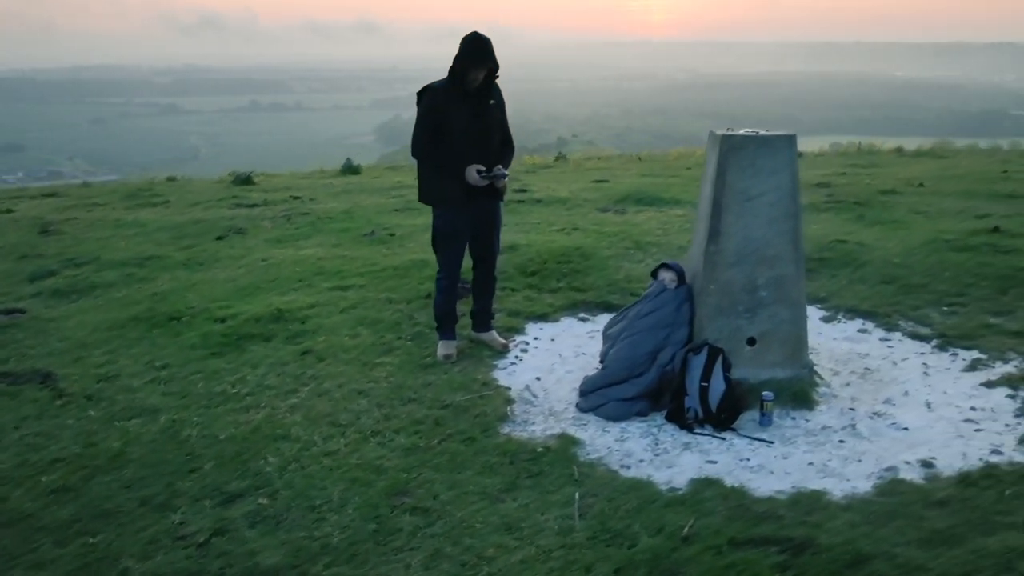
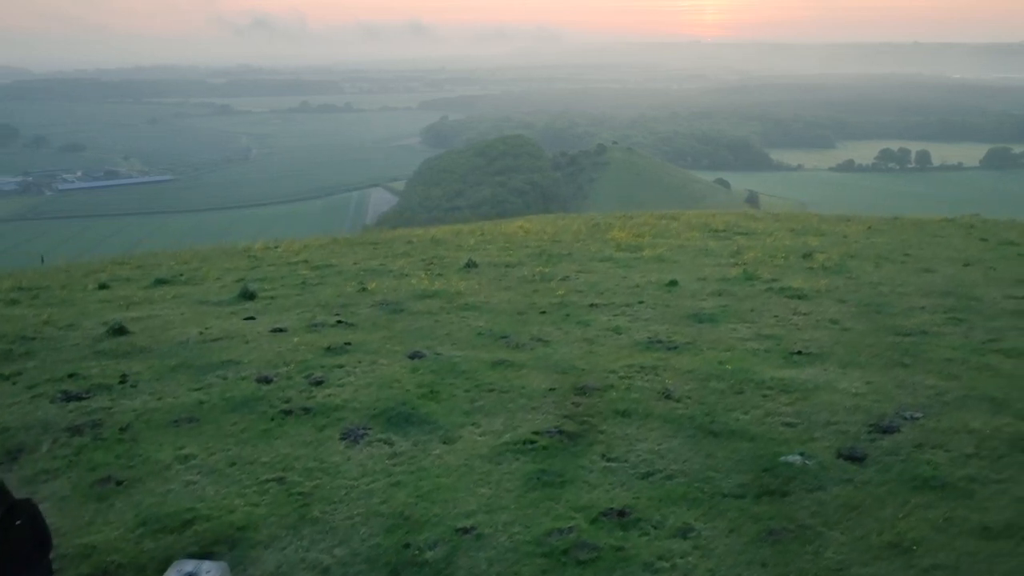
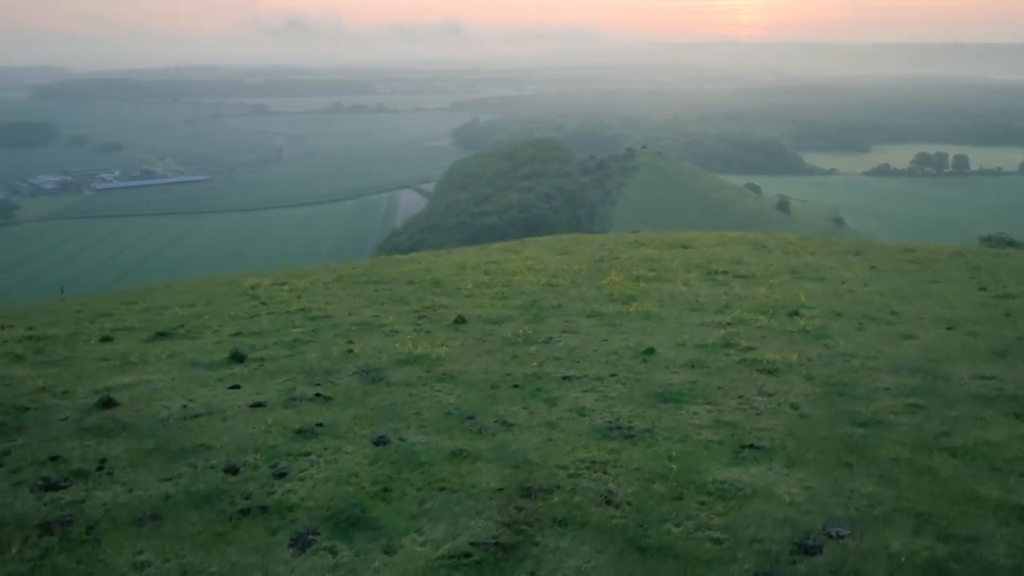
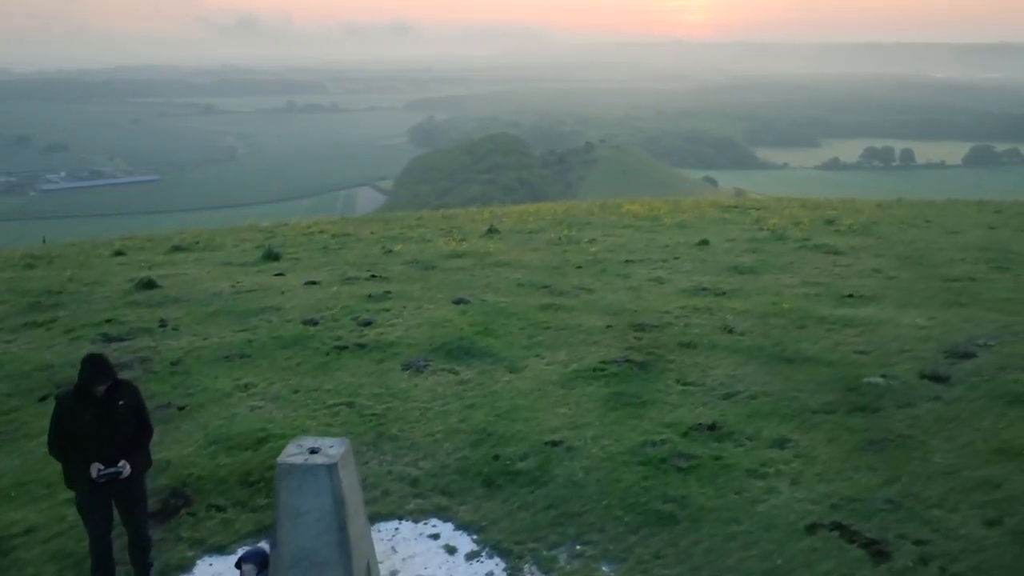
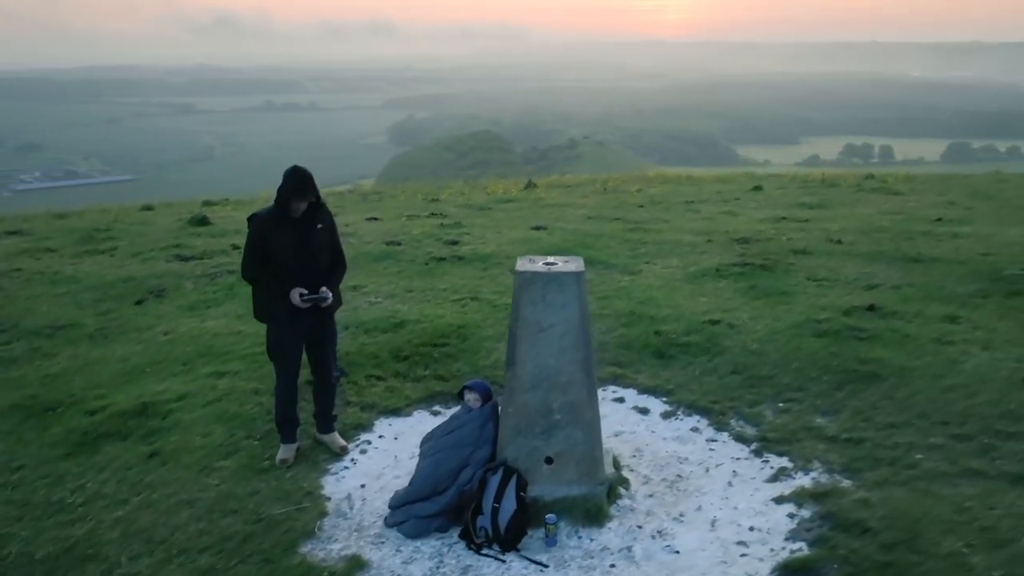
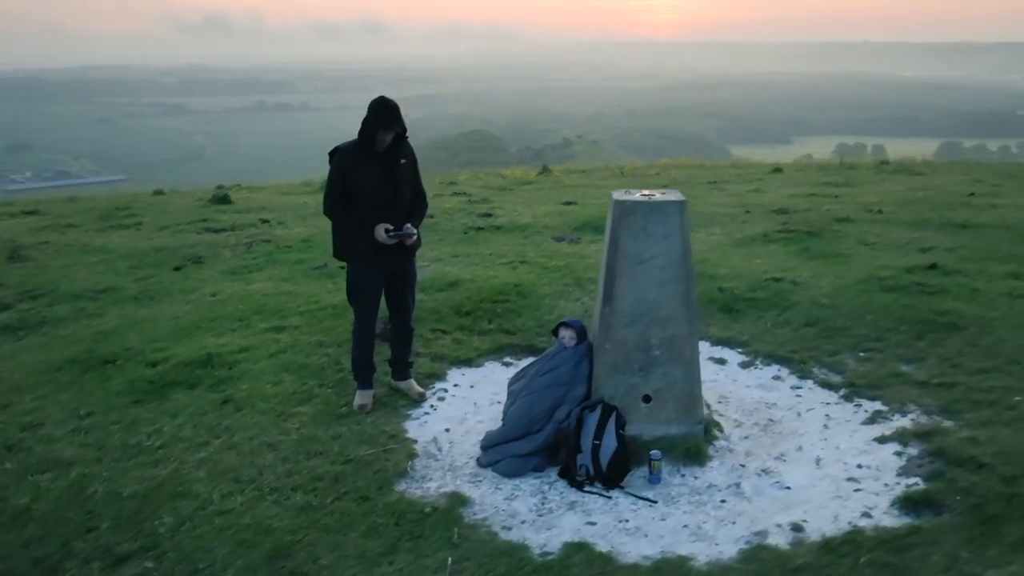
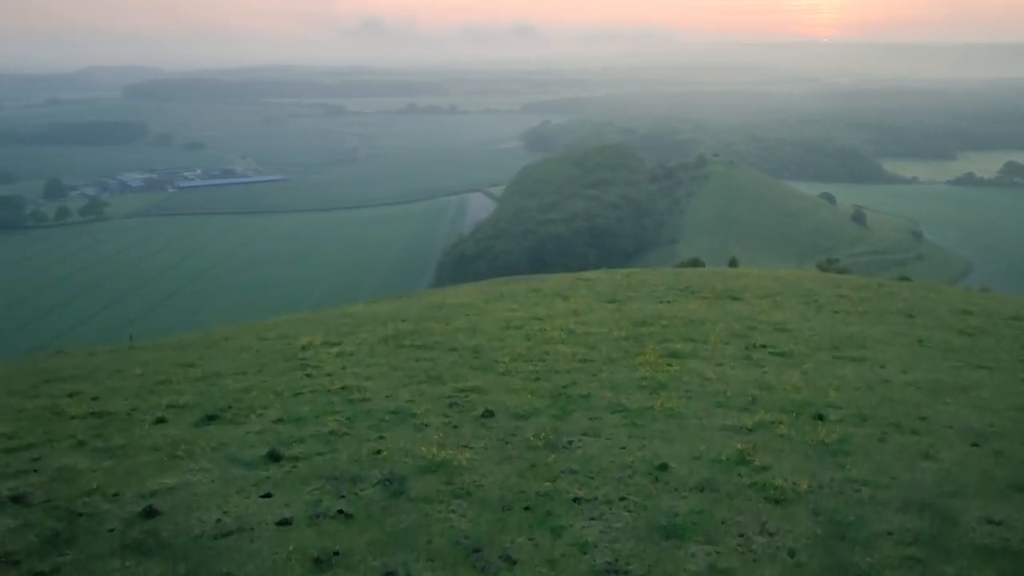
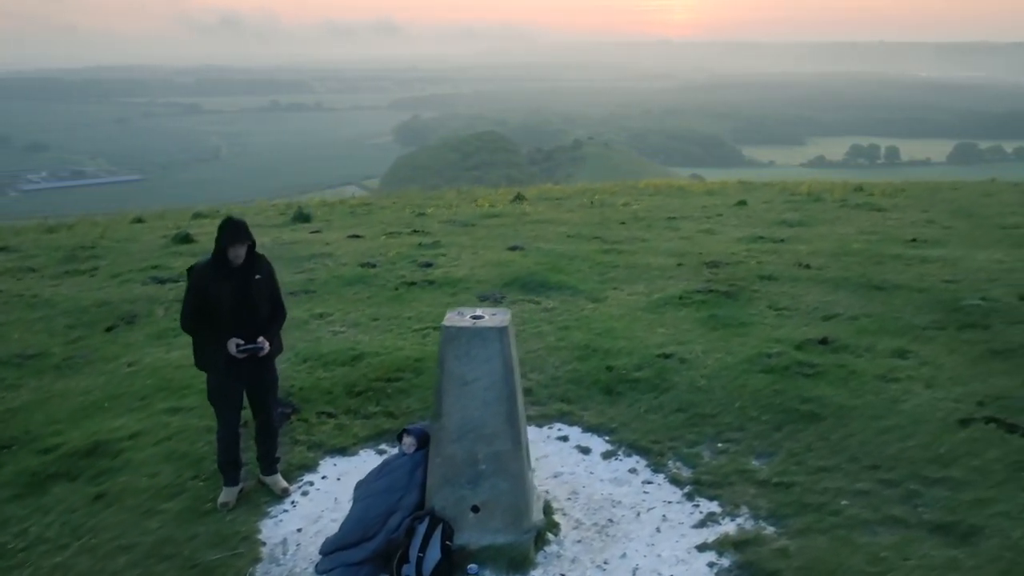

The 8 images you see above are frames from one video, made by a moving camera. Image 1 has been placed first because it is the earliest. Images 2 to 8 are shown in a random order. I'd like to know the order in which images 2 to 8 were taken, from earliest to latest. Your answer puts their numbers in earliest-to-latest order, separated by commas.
6, 5, 8, 4, 2, 3, 7
